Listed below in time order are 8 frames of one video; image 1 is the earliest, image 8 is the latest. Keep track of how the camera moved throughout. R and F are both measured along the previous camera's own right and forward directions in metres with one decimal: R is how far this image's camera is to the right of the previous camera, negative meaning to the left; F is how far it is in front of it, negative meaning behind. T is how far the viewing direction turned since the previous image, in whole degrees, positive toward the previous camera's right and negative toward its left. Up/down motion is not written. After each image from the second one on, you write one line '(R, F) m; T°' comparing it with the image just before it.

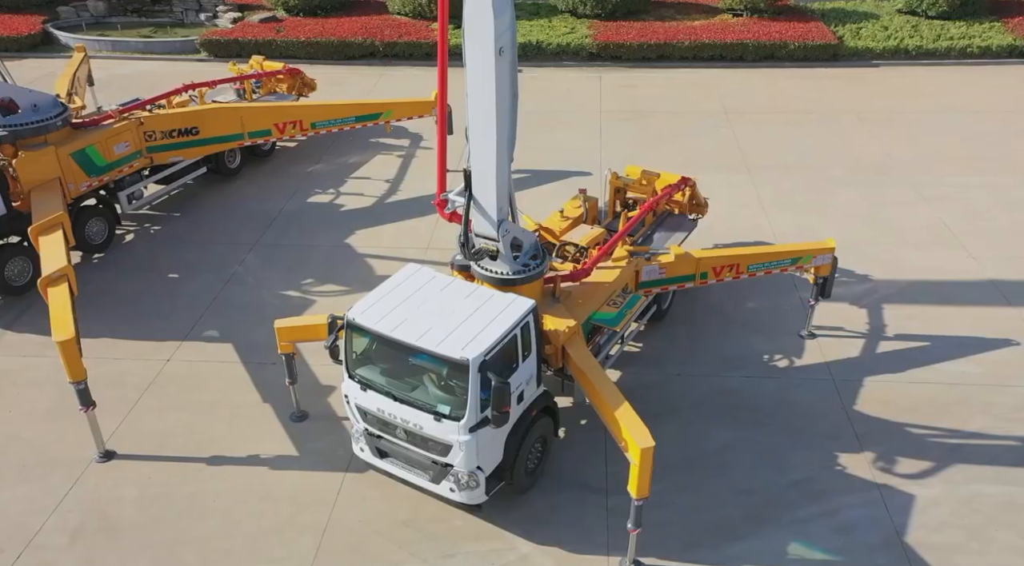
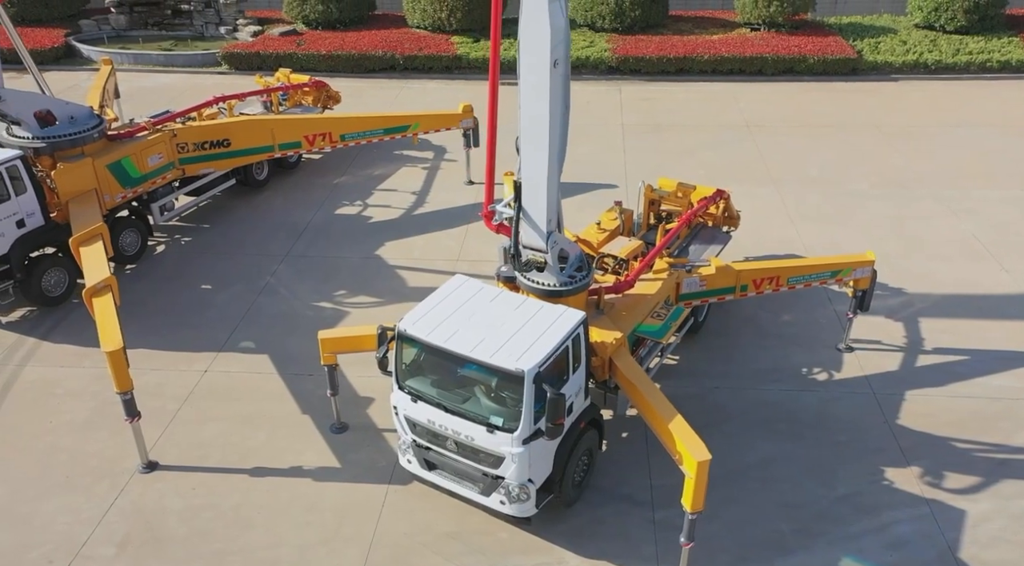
(-0.3, 0.0) m; 0°
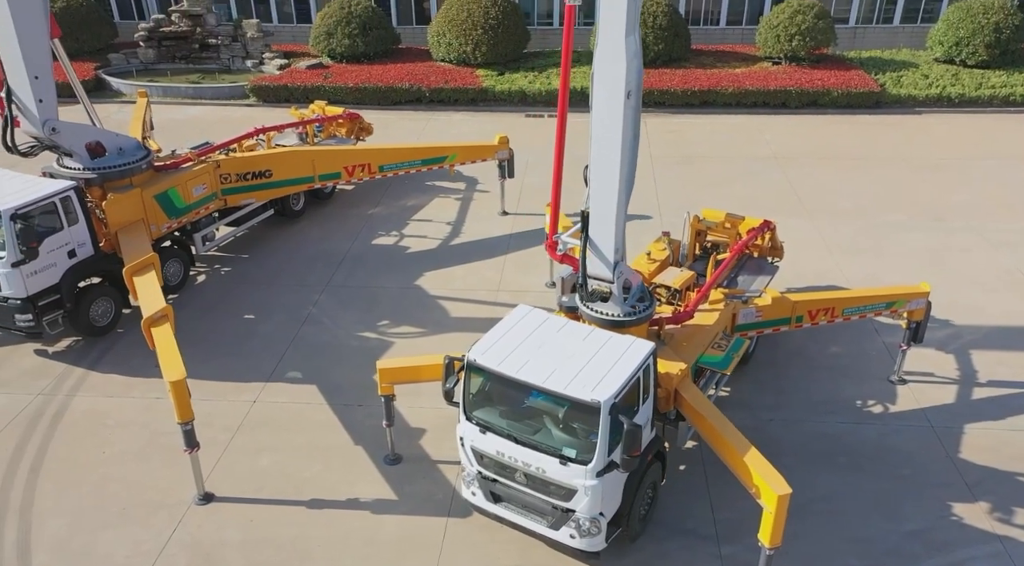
(-0.5, 0.0) m; 0°
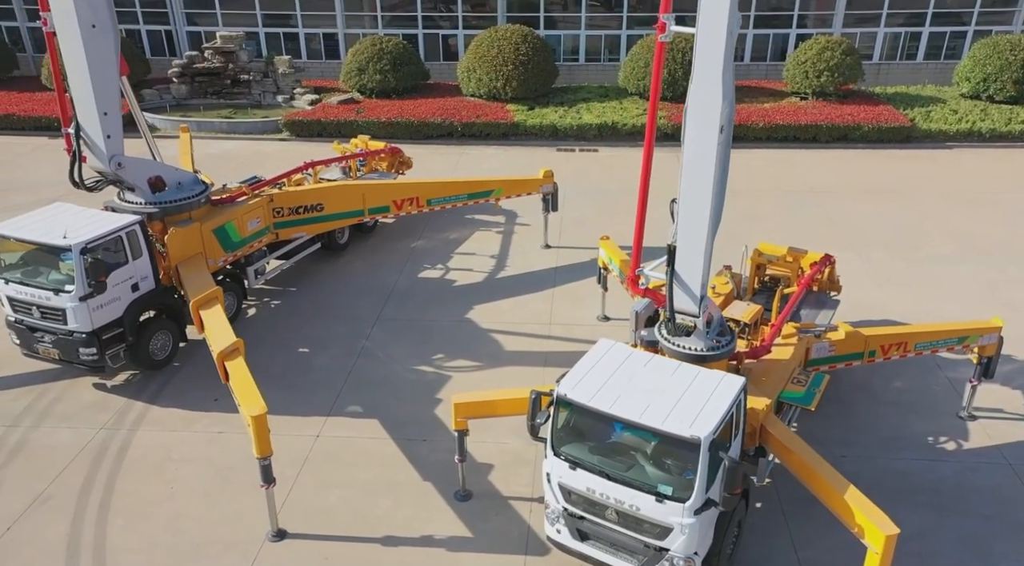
(-0.6, 0.0) m; 0°
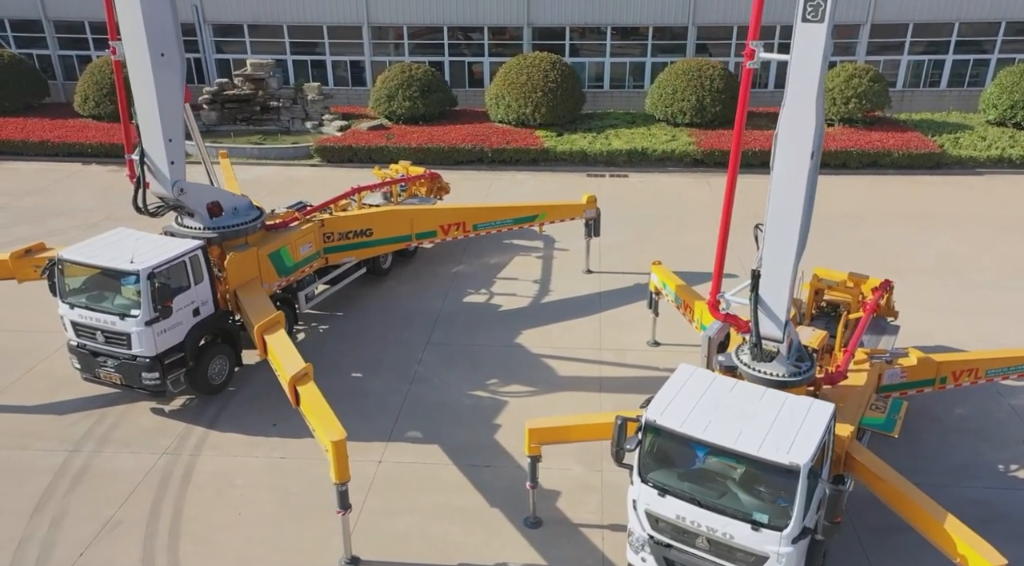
(-0.6, 0.0) m; 0°
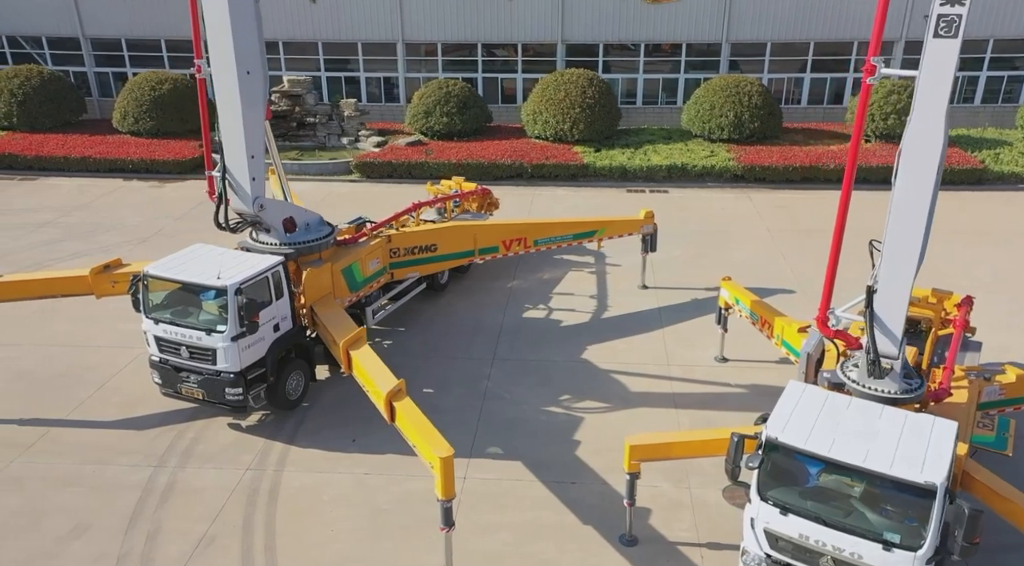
(-0.8, 0.0) m; -1°
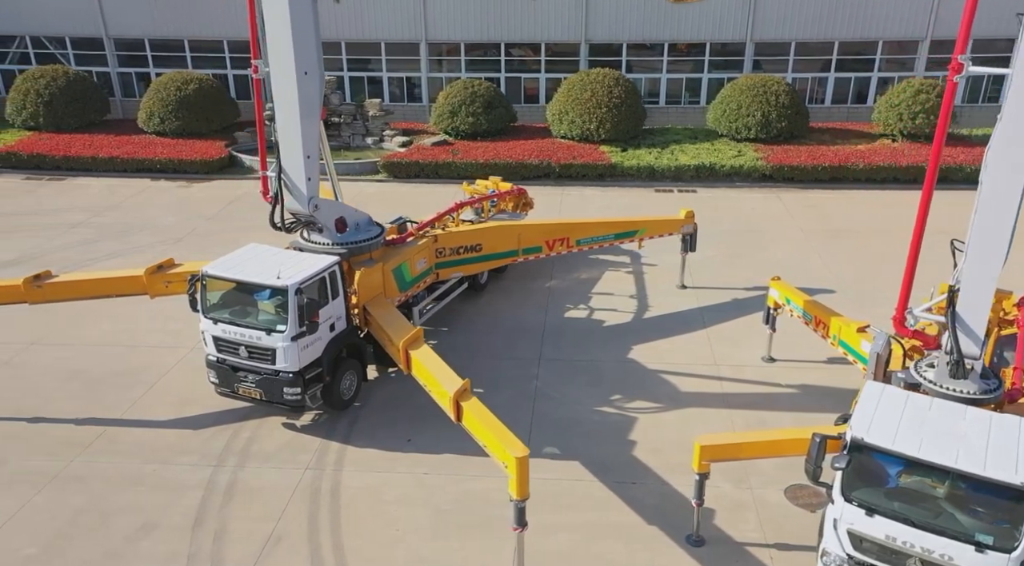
(-0.5, 0.0) m; 0°
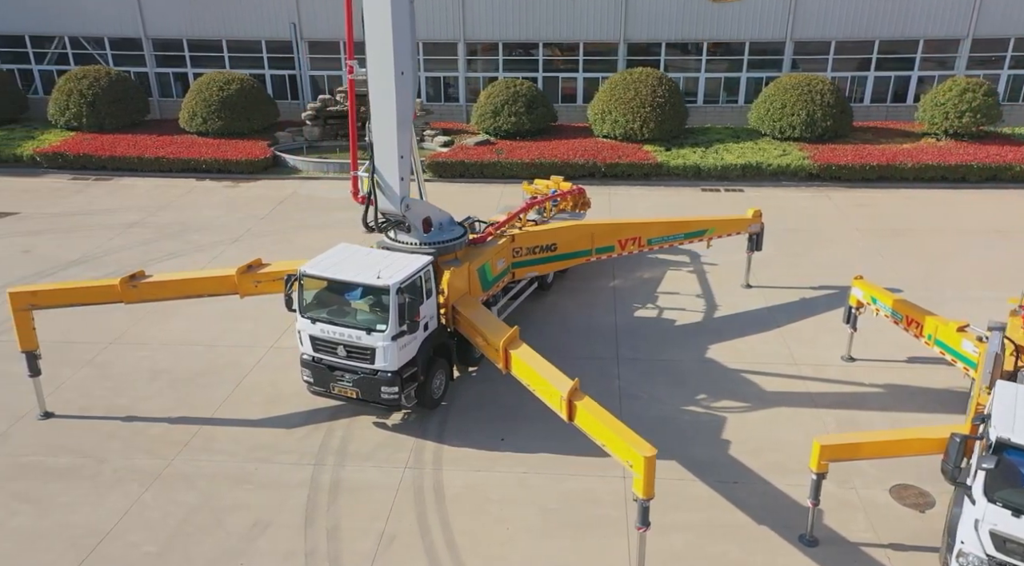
(-0.9, 0.0) m; -1°
